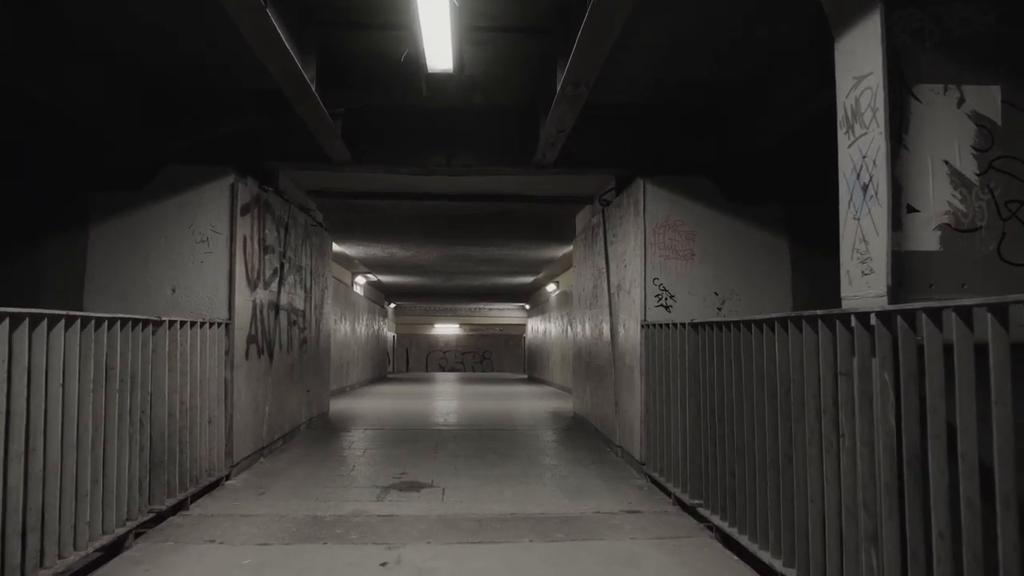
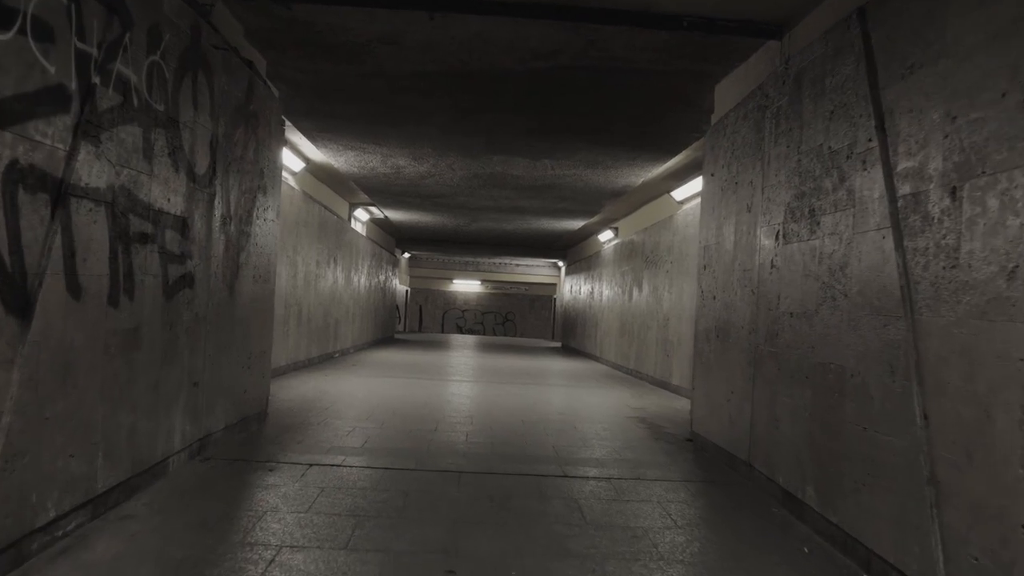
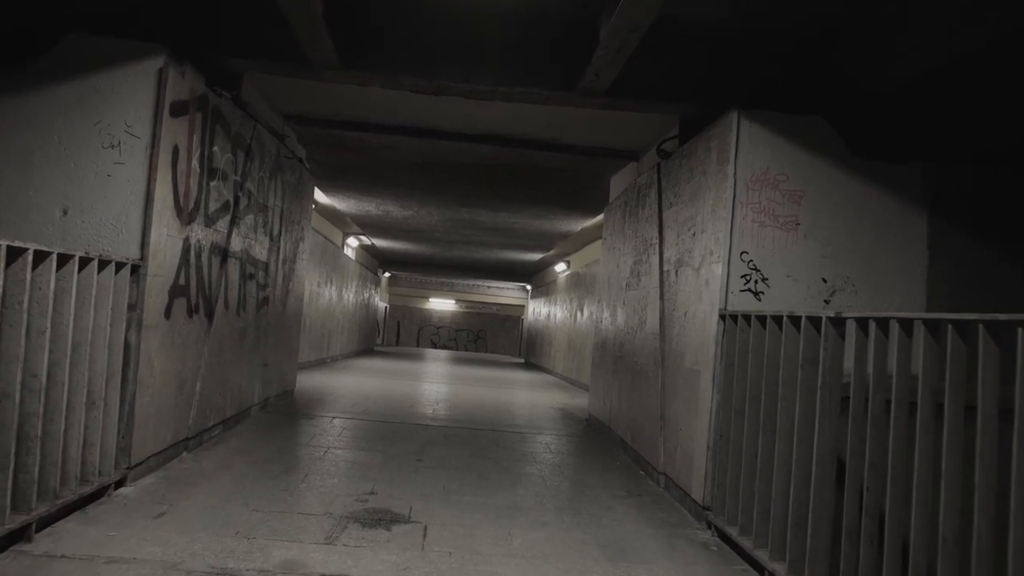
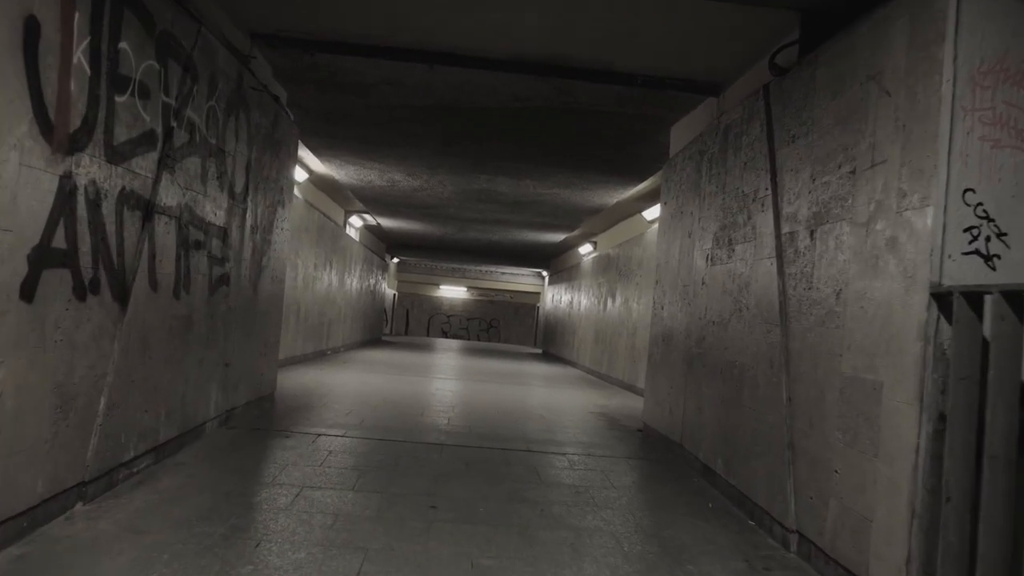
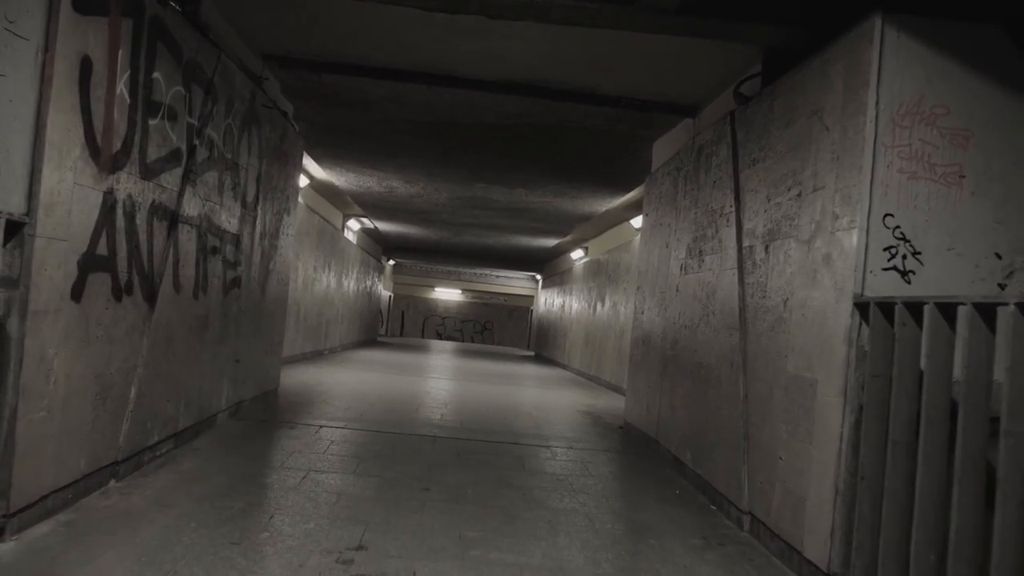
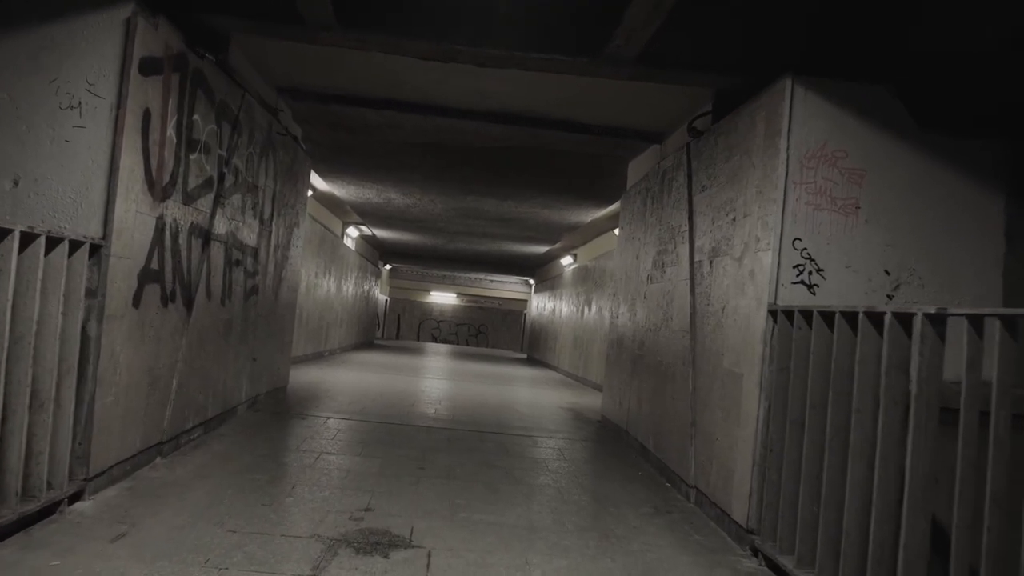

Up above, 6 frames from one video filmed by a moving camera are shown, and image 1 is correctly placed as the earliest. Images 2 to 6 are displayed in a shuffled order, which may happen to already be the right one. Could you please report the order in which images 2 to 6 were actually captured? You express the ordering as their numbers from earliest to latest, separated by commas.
3, 6, 5, 4, 2
